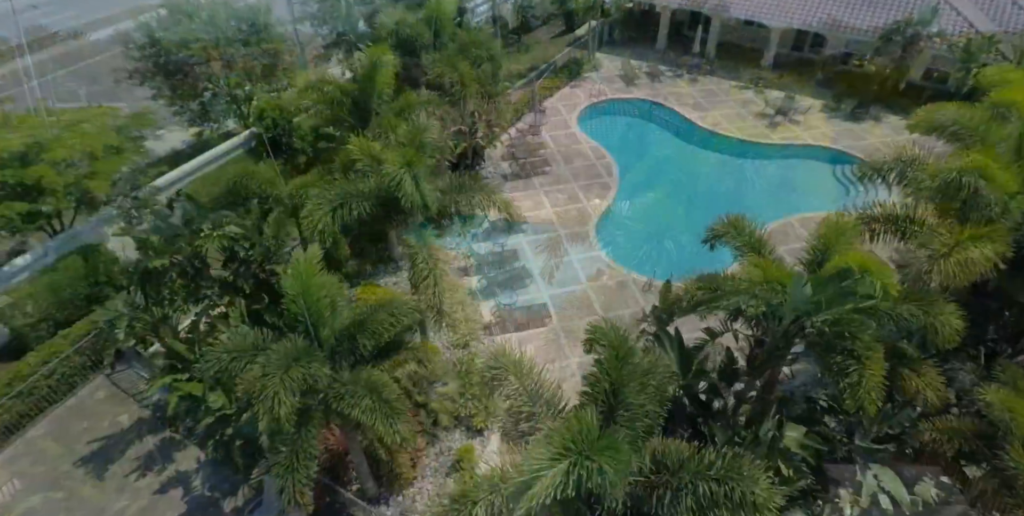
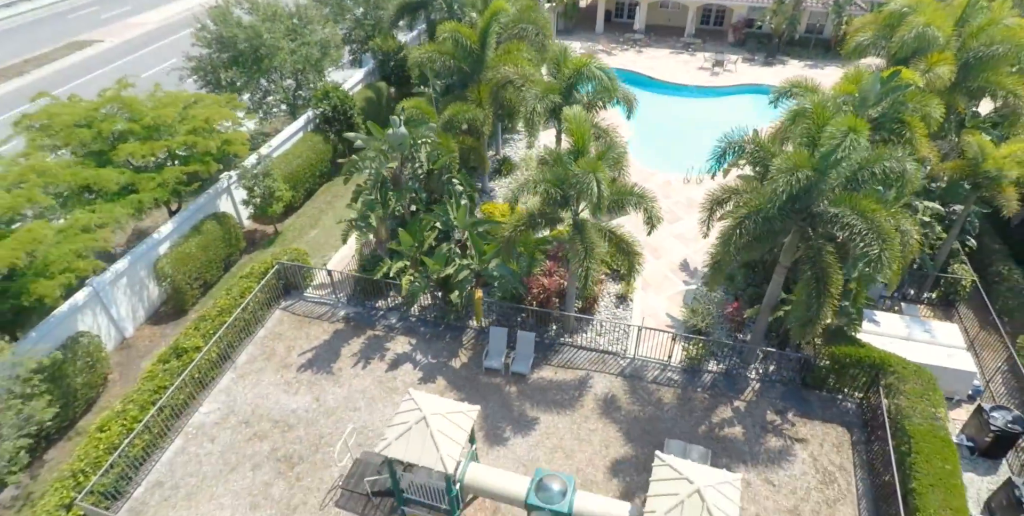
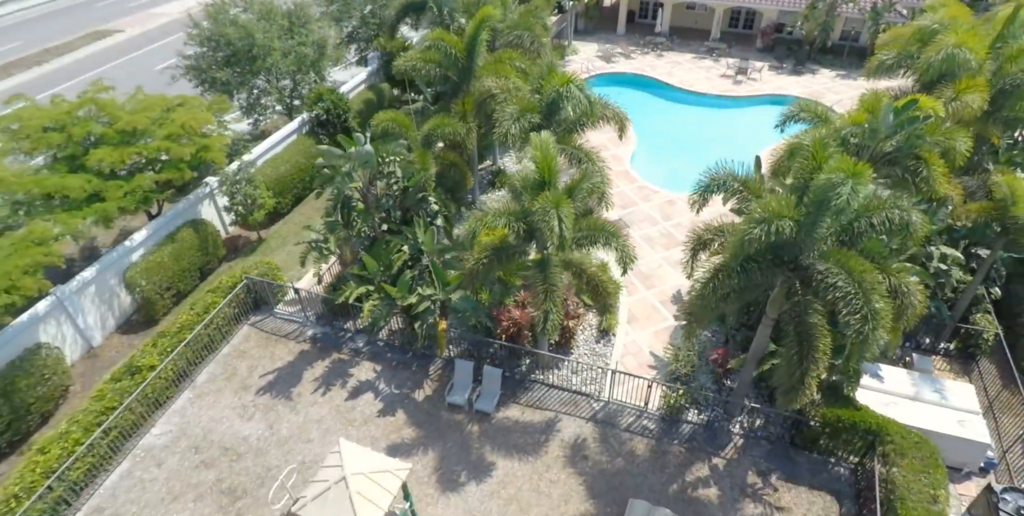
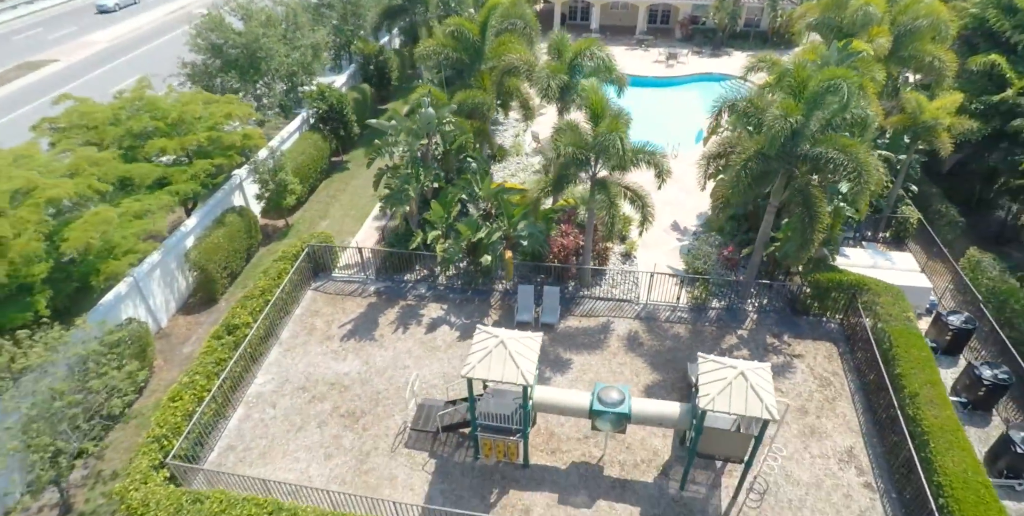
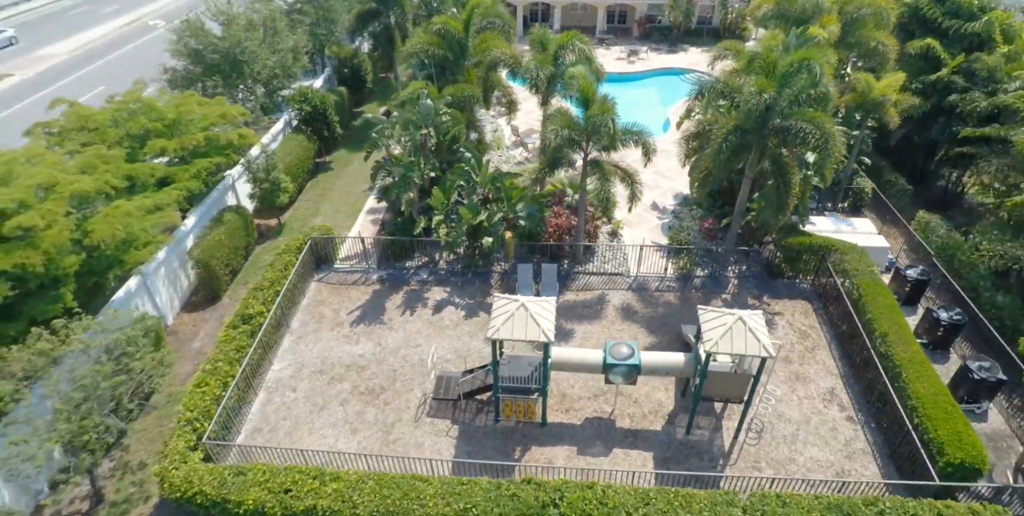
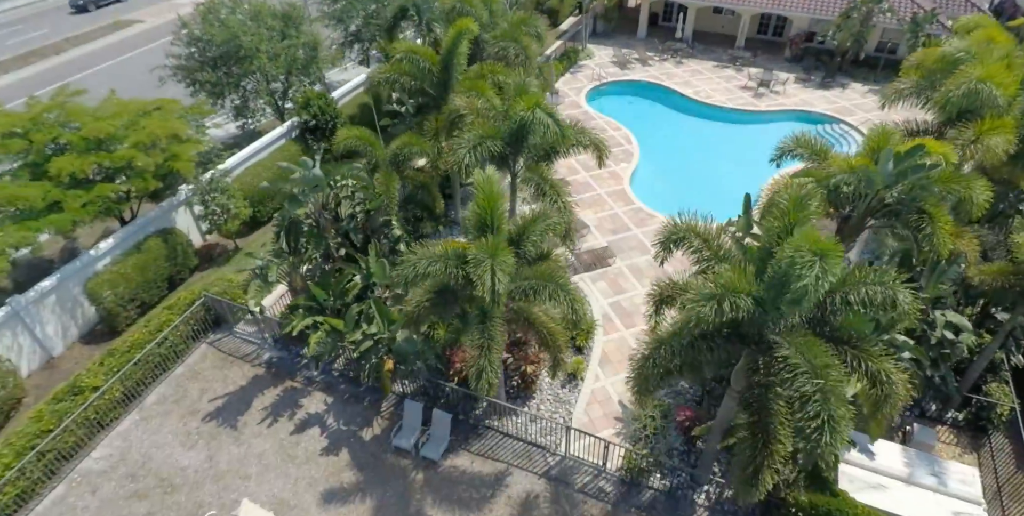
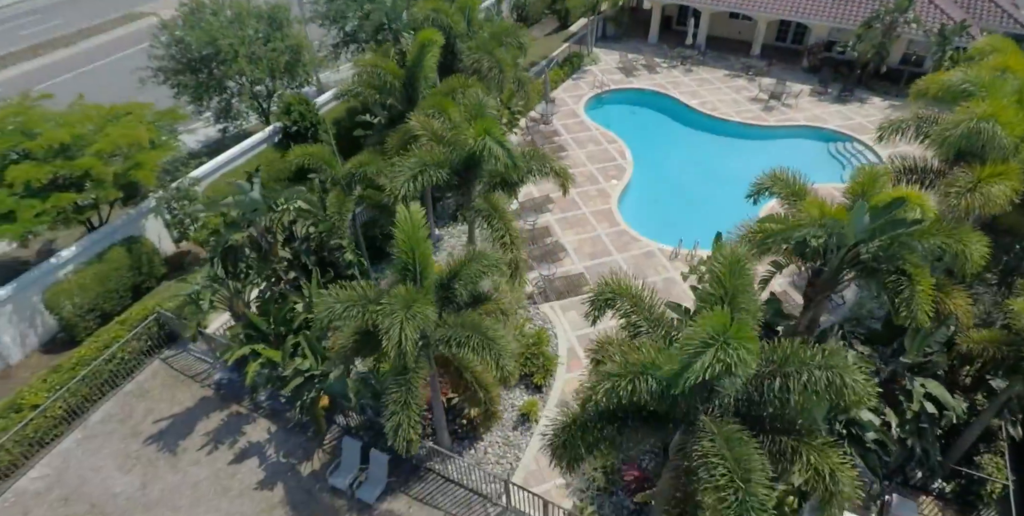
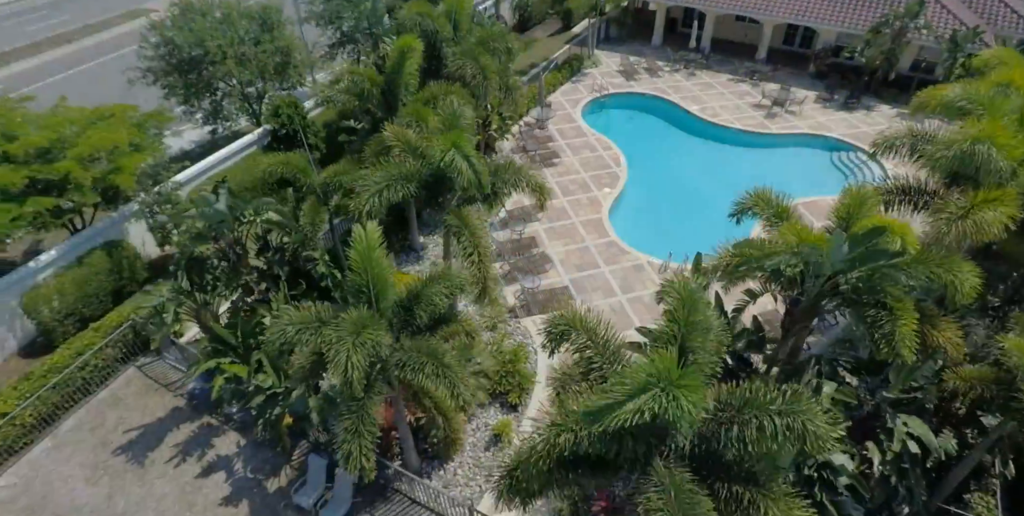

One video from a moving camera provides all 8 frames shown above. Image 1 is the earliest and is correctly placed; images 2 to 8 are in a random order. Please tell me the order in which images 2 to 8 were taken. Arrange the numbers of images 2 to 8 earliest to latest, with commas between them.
8, 7, 6, 3, 2, 4, 5
